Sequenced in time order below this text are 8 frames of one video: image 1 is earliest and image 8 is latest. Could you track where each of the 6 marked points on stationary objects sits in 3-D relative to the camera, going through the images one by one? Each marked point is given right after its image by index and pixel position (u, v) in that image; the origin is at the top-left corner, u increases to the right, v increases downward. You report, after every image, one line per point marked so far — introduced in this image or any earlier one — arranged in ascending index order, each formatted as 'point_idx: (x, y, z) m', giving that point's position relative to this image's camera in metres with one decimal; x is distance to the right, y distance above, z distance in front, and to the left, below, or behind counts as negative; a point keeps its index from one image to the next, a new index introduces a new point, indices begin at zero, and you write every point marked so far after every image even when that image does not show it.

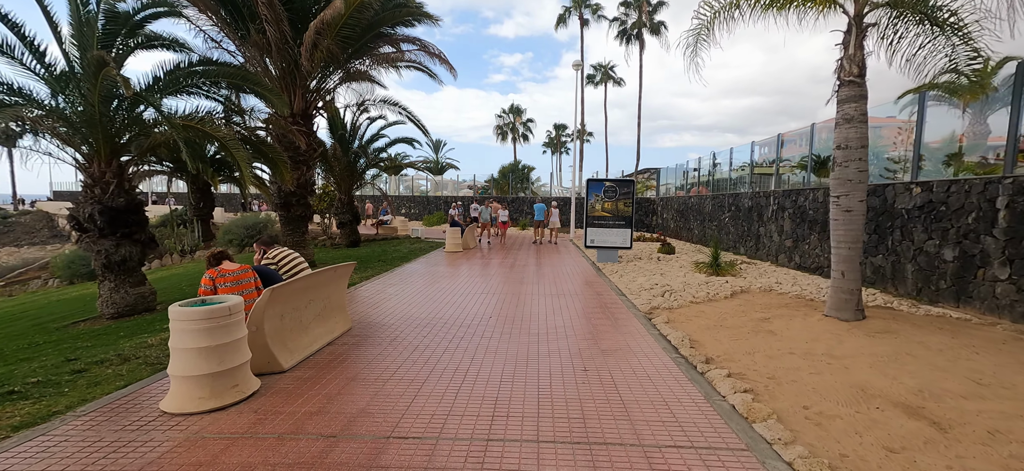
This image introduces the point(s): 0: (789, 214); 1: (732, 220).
0: (+7.4, +0.6, +11.5) m
1: (+7.7, +0.5, +15.2) m
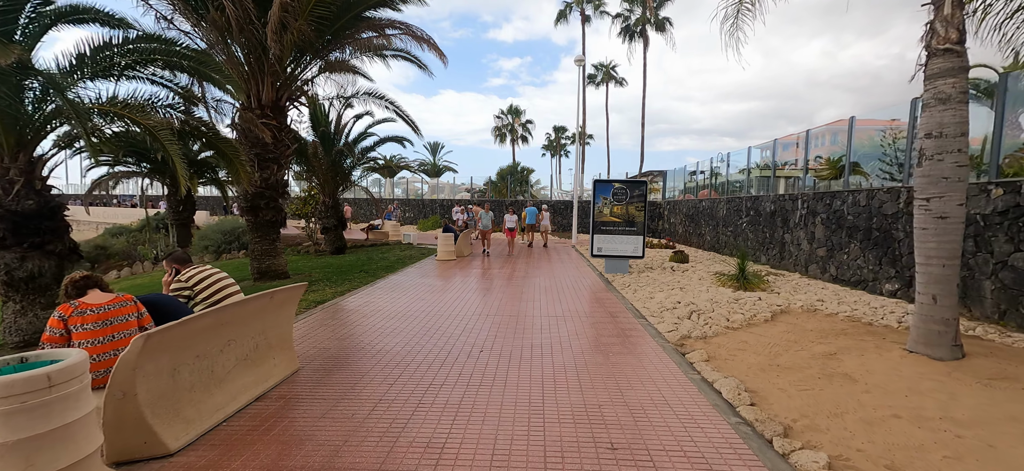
0: (+7.3, +0.4, +10.2) m
1: (+7.6, +0.3, +13.9) m
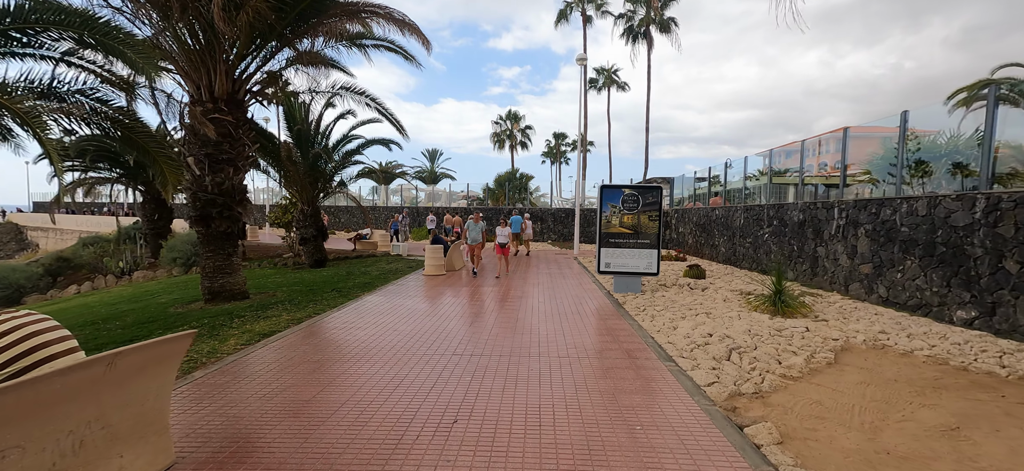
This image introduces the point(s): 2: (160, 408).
0: (+7.2, +0.1, +8.8) m
1: (+7.5, -0.1, +12.5) m
2: (-2.3, -1.1, +2.9) m
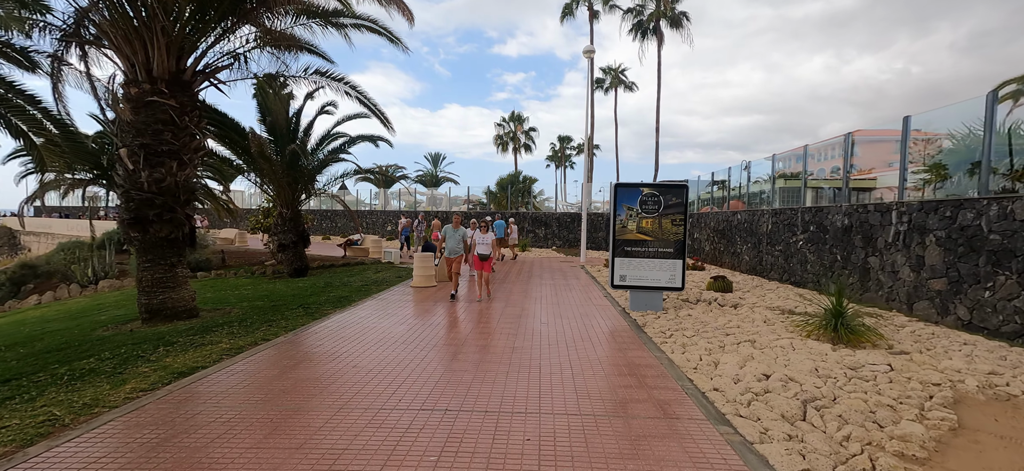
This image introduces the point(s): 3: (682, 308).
0: (+7.1, -0.1, +7.3) m
1: (+7.5, -0.2, +10.9) m
2: (-2.4, -1.2, +1.4) m
3: (+3.3, -1.4, +8.4) m
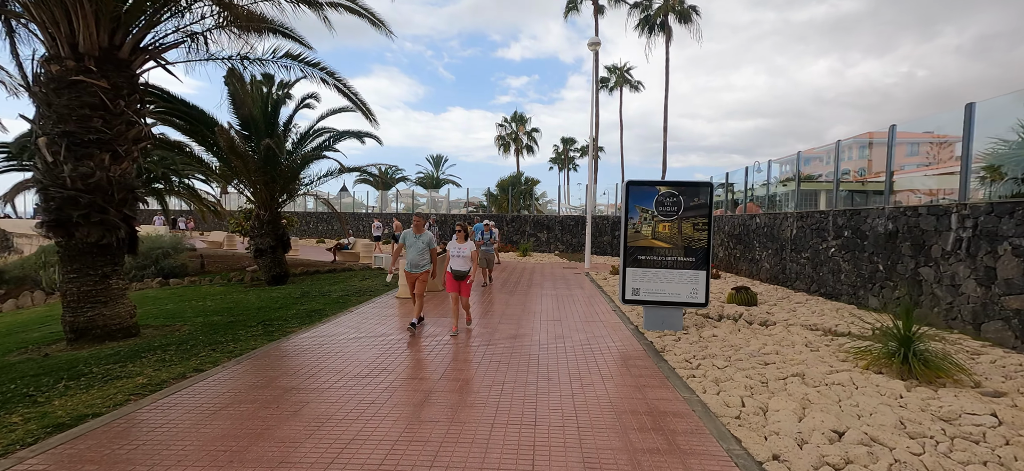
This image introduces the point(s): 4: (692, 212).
0: (+7.0, -0.2, +6.1) m
1: (+7.4, -0.4, +9.7) m
2: (-2.6, -1.2, +0.3) m
3: (+3.2, -1.5, +7.2) m
4: (+2.9, +0.4, +6.9) m
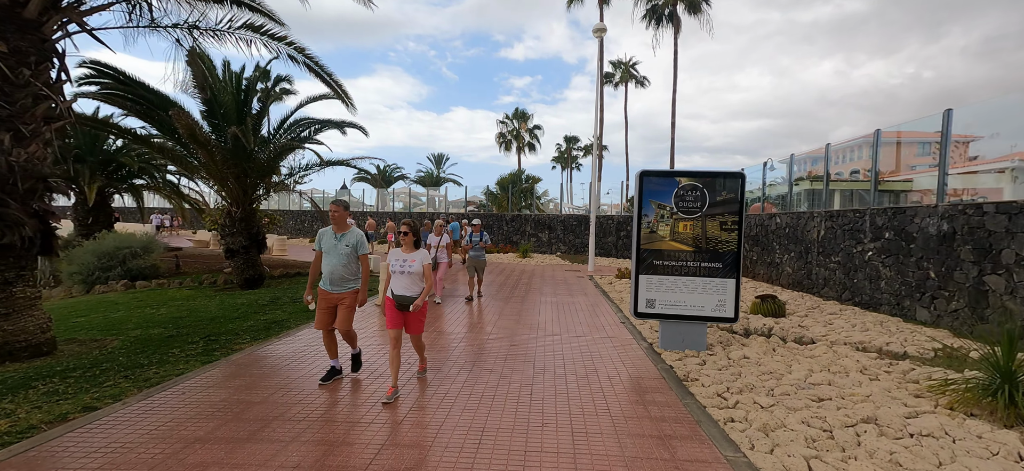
0: (+6.9, -0.2, +4.9) m
1: (+7.3, -0.4, +8.5) m
2: (-2.8, -1.2, -0.8) m
3: (+3.1, -1.5, +6.1) m
4: (+2.7, +0.4, +5.8) m
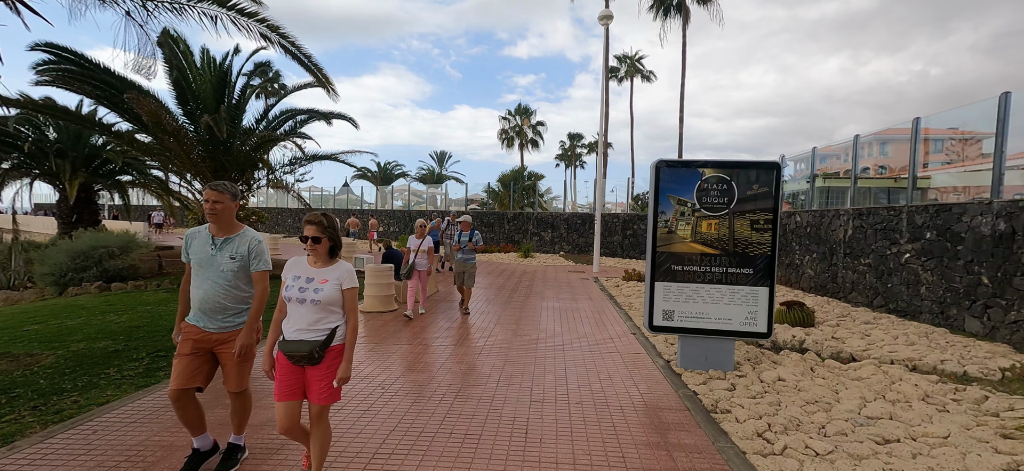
0: (+6.8, -0.2, +4.0) m
1: (+7.3, -0.4, +7.6) m
2: (-2.9, -1.2, -1.6) m
3: (+3.0, -1.5, +5.3) m
4: (+2.7, +0.3, +4.9) m
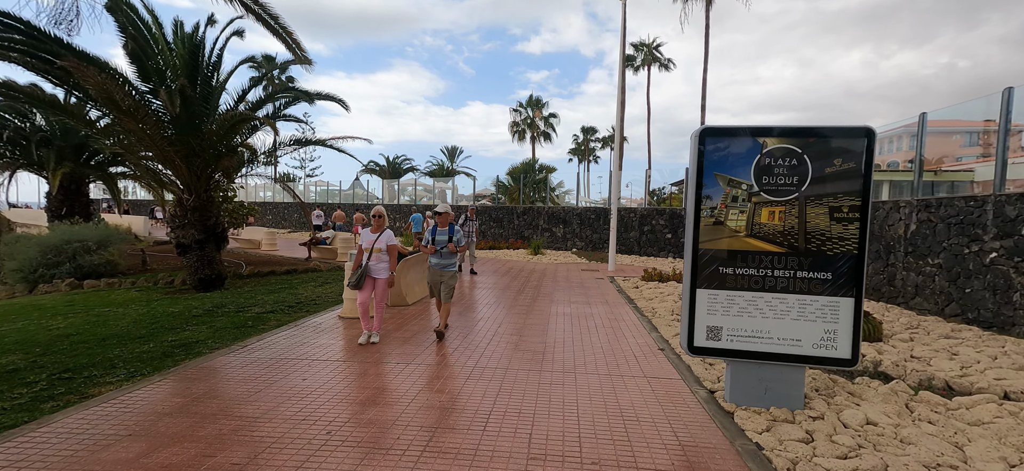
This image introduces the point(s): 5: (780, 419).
0: (+6.8, -0.2, +2.6) m
1: (+7.3, -0.3, +6.2) m
2: (-3.1, -1.2, -2.7) m
3: (+3.0, -1.5, +4.0) m
4: (+2.6, +0.4, +3.6) m
5: (+2.2, -1.5, +3.6) m
